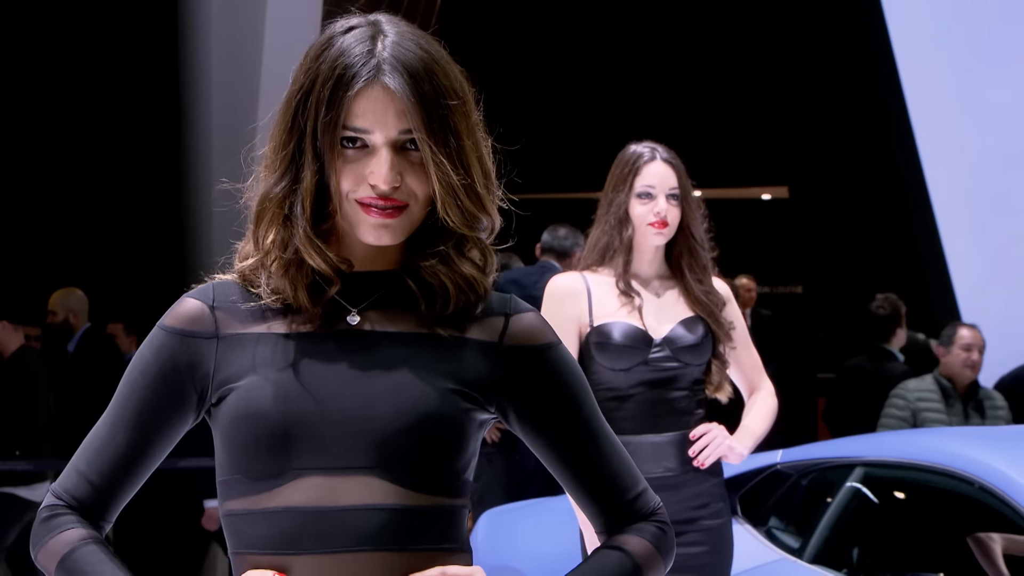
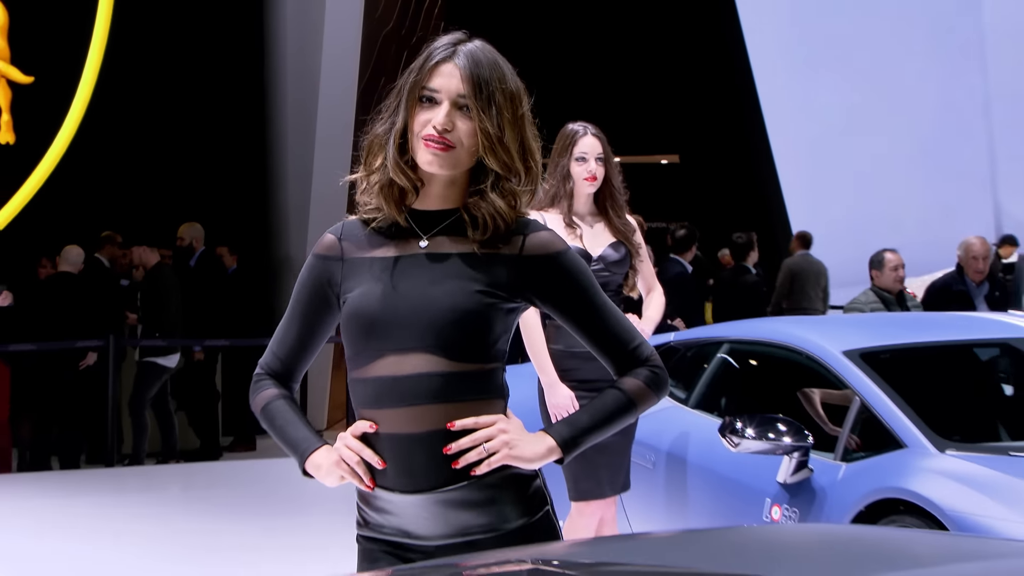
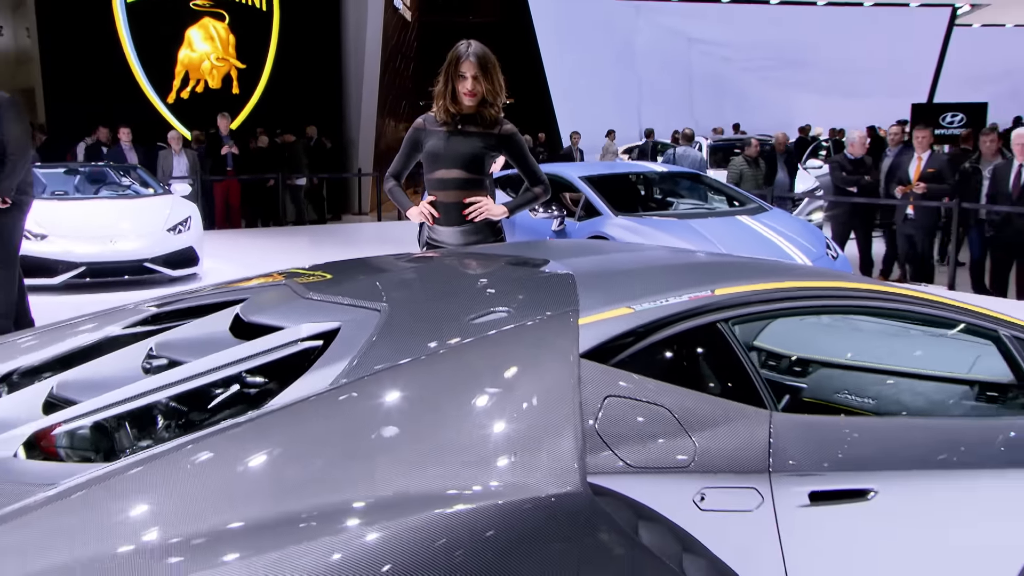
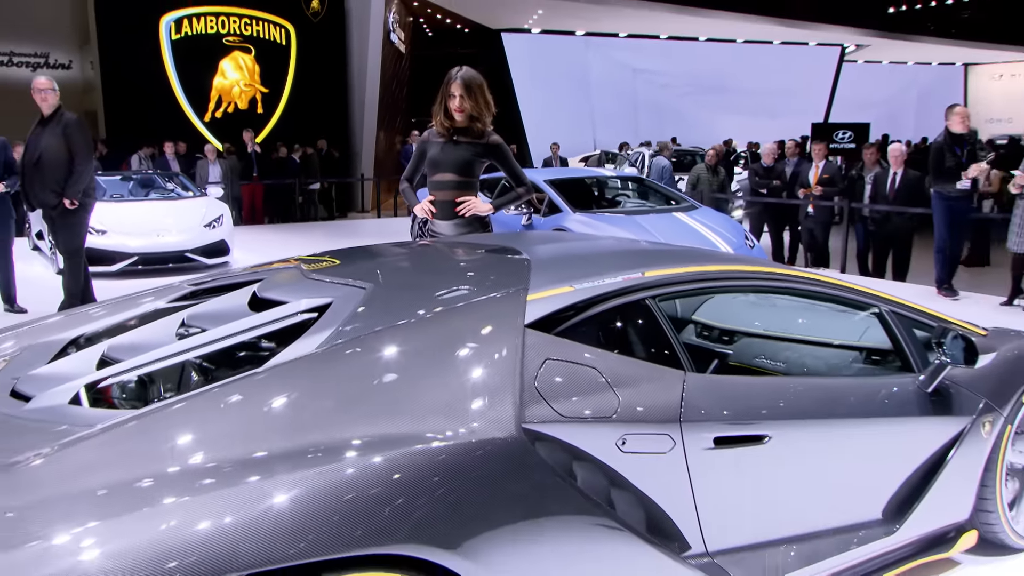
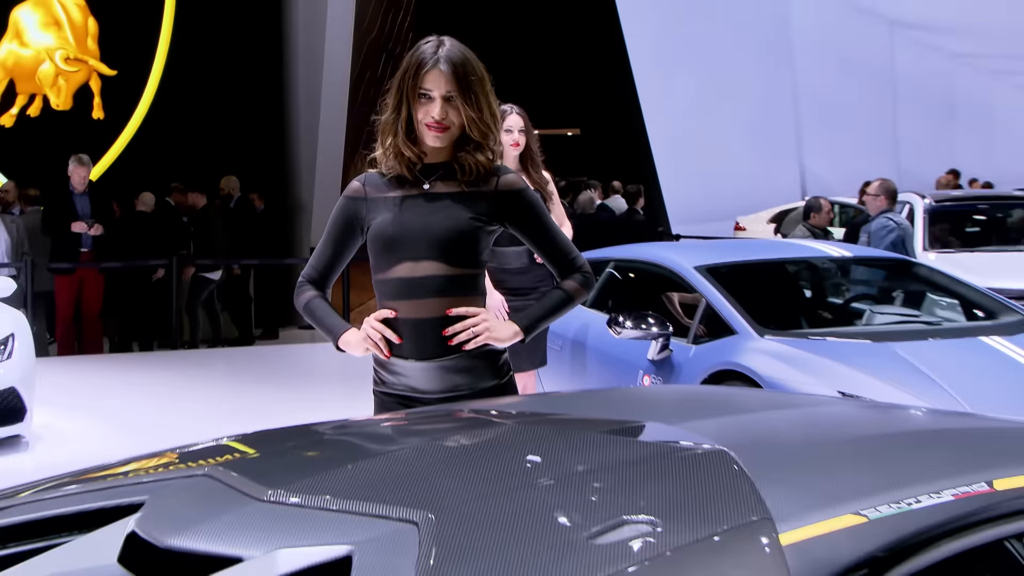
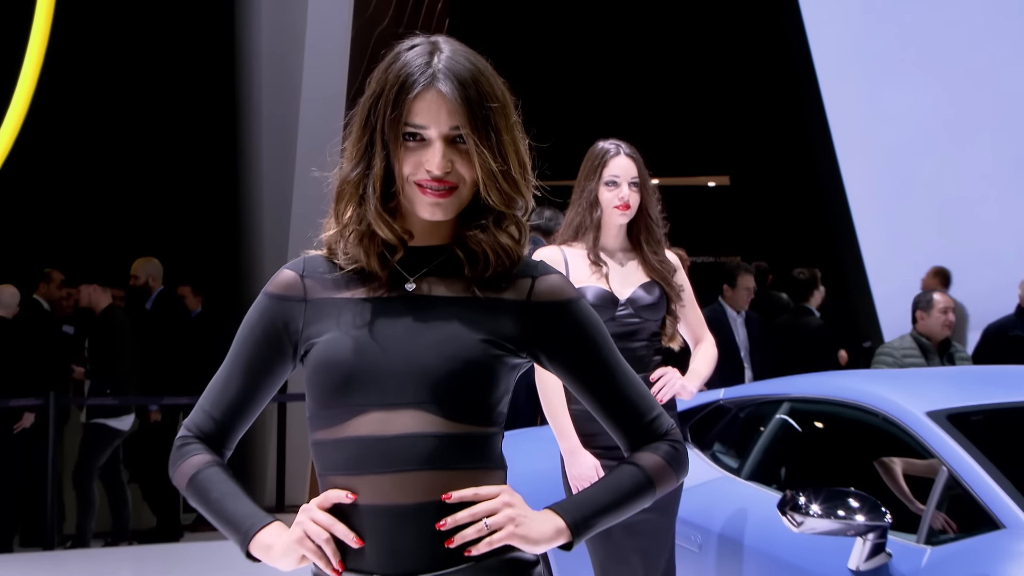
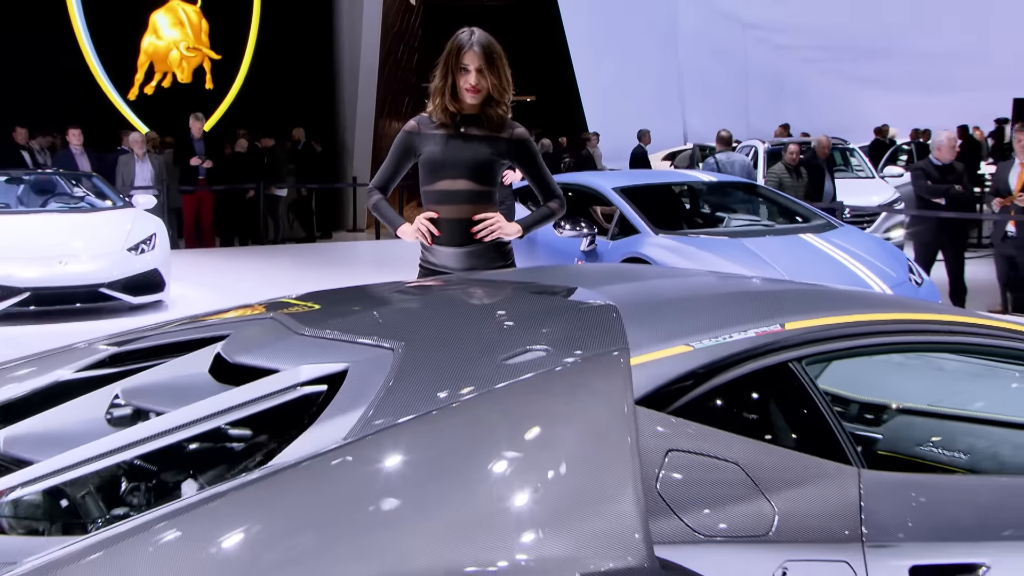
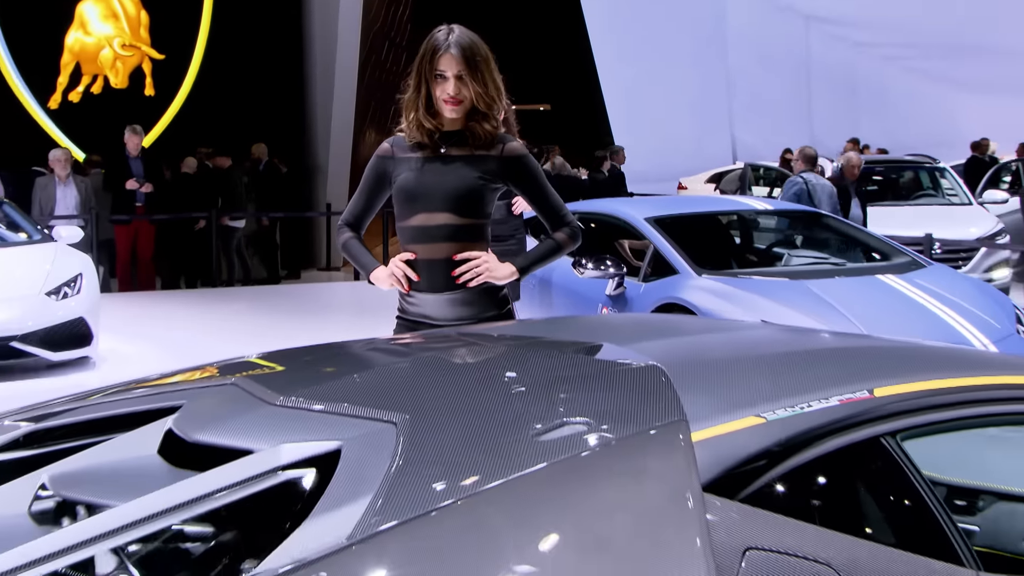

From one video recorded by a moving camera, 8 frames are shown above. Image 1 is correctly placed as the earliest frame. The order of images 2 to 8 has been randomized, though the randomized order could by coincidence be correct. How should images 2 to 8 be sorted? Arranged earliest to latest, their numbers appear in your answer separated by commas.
6, 2, 5, 8, 7, 3, 4
